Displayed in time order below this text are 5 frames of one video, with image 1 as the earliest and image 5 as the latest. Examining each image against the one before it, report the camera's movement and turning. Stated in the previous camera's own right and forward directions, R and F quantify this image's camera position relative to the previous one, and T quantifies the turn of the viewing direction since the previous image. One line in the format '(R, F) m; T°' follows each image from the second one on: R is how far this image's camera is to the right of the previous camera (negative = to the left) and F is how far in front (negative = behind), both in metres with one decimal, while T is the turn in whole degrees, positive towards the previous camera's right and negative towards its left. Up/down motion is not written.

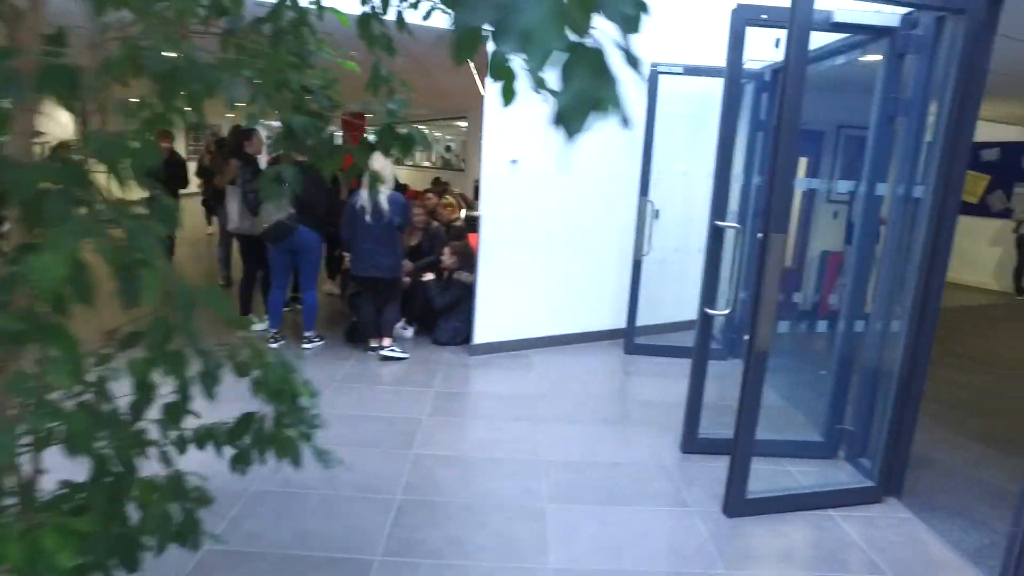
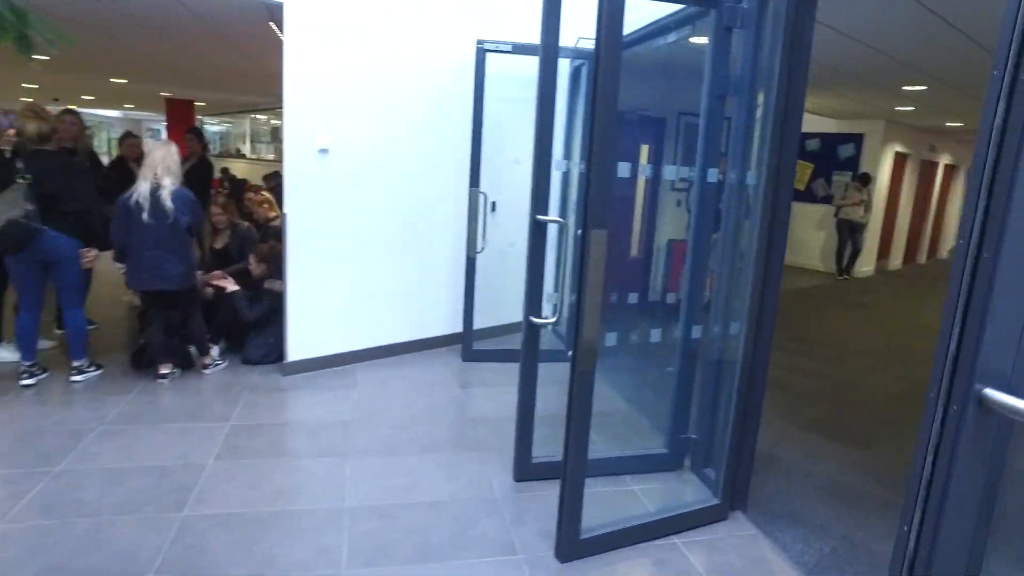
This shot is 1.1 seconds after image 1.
(+0.3, +0.5) m; +11°
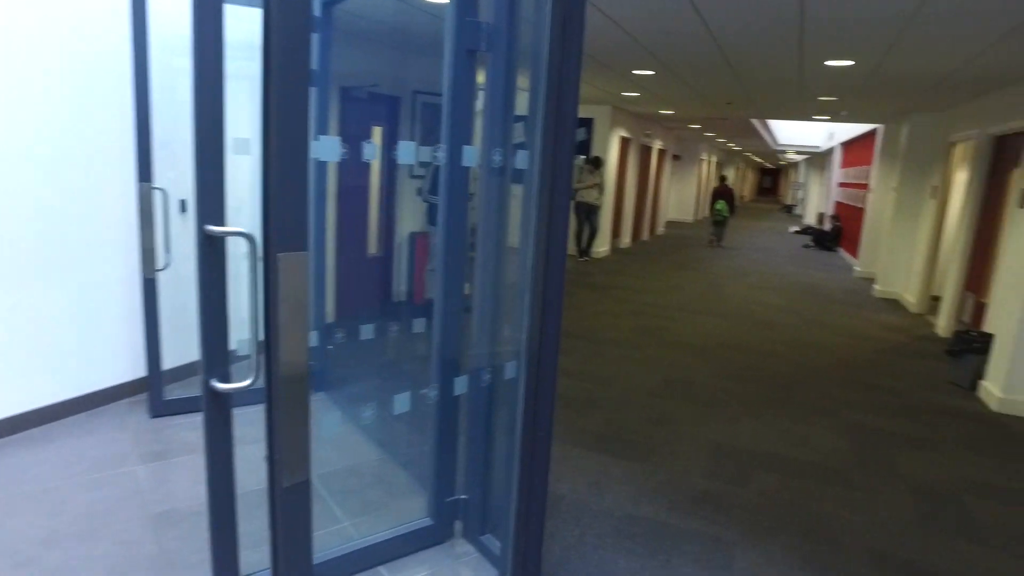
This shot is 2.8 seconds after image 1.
(+0.2, +0.8) m; +21°
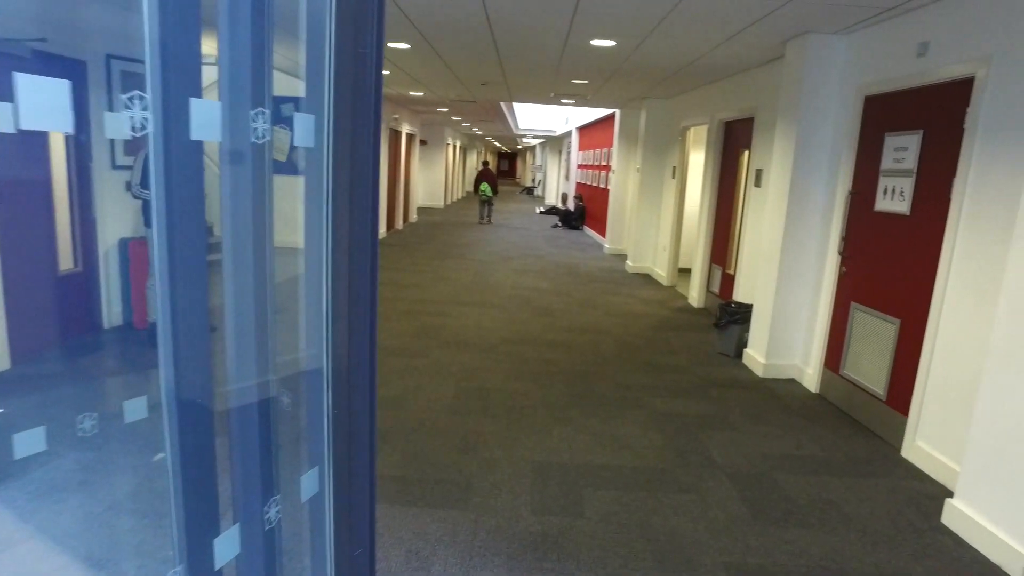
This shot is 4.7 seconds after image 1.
(-0.1, +0.7) m; +21°
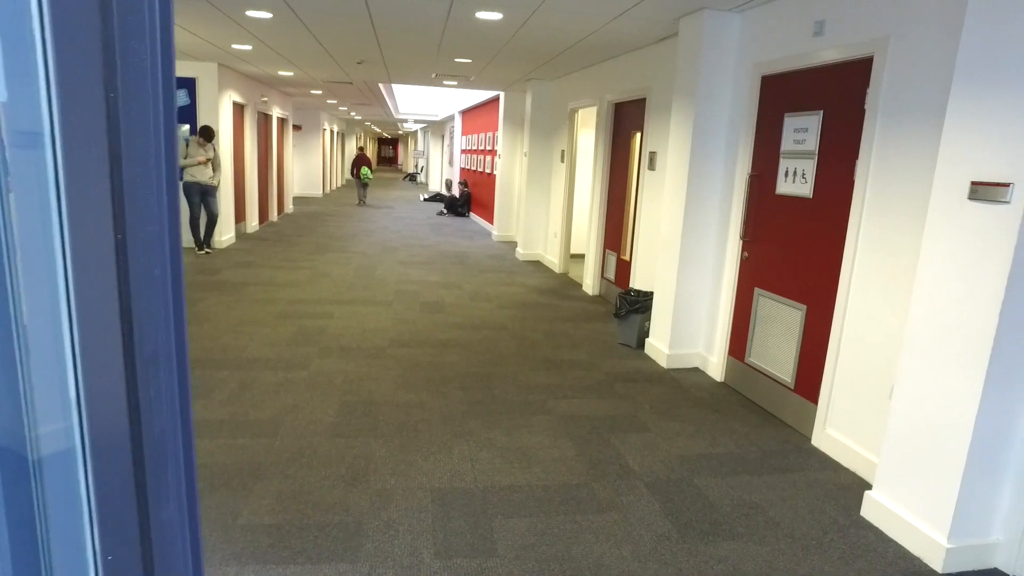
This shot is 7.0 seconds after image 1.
(0.0, +0.4) m; +10°
